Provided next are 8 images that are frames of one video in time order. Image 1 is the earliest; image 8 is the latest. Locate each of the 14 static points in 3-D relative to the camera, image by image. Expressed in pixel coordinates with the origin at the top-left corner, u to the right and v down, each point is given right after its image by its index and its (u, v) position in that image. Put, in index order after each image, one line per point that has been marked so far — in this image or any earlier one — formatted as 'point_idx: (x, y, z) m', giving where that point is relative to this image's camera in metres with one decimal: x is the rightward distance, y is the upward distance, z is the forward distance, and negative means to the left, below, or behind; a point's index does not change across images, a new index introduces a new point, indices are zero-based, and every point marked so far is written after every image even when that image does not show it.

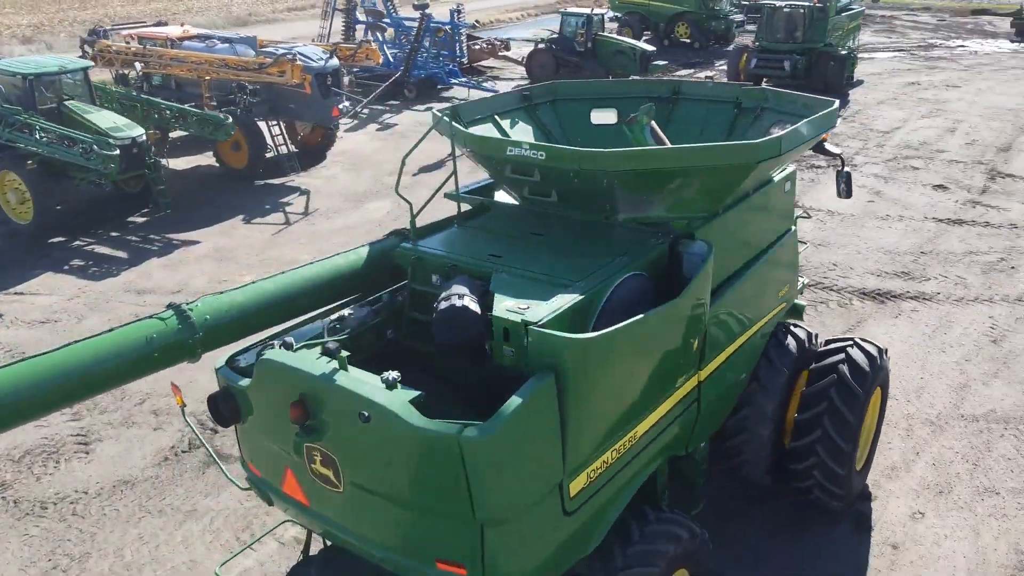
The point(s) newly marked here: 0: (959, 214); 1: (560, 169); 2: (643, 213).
0: (+6.7, +1.1, +12.3) m
1: (+0.3, +0.7, +4.6) m
2: (+0.8, +0.4, +4.8) m
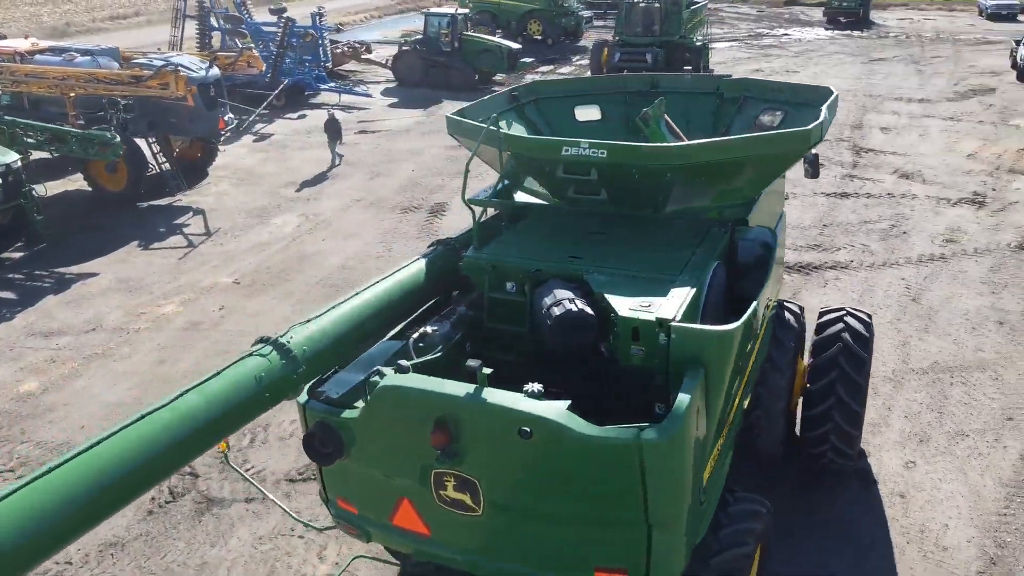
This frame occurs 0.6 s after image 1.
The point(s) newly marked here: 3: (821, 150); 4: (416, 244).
0: (+5.4, +1.7, +13.4) m
1: (+0.6, +0.7, +4.6) m
2: (+1.1, +0.5, +4.9) m
3: (+6.0, +2.6, +15.6) m
4: (-1.4, +0.6, +11.7) m
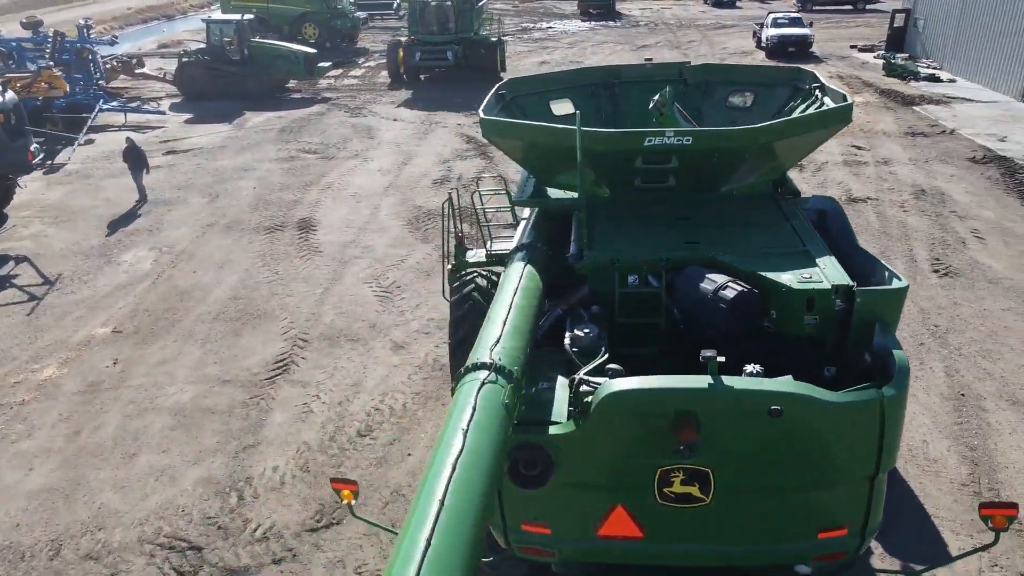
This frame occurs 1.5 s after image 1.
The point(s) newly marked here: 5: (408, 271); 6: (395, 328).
0: (+3.0, +2.2, +14.6) m
1: (+1.1, +0.8, +4.8) m
2: (+1.5, +0.7, +5.2) m
3: (+2.7, +3.2, +16.8) m
4: (-2.8, +0.3, +11.0) m
5: (-1.3, +0.2, +10.6) m
6: (-1.3, -0.5, +9.1) m
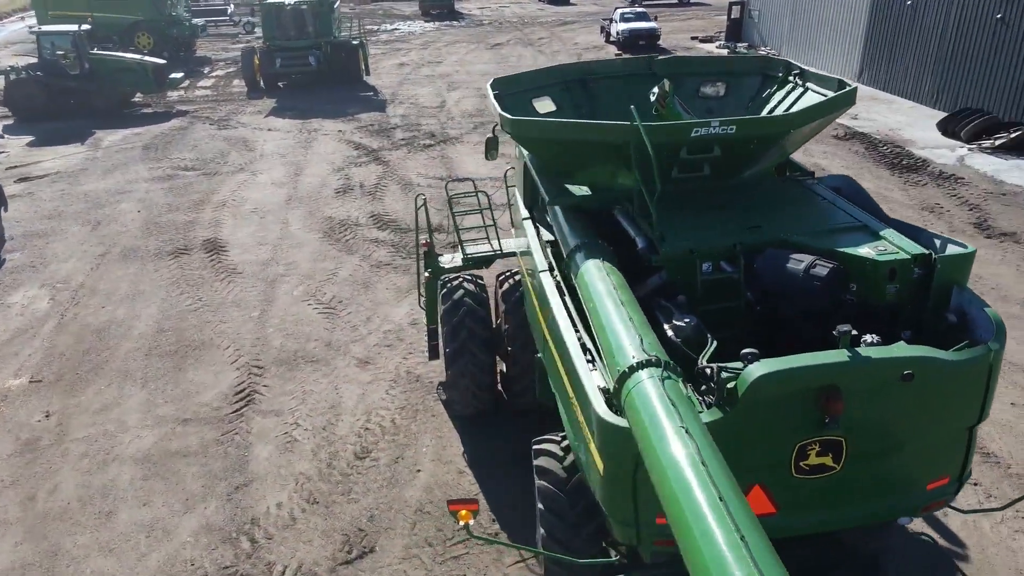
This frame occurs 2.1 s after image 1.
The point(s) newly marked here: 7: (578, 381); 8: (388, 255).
0: (+1.2, +2.4, +14.9) m
1: (+1.4, +0.9, +5.0) m
2: (+1.7, +0.8, +5.4) m
3: (+0.4, +3.4, +17.1) m
4: (-3.6, 0.0, +10.3) m
5: (-2.1, 0.0, +10.2) m
6: (-1.7, -0.6, +8.8) m
7: (+0.4, -0.5, +4.3) m
8: (-1.7, +0.5, +11.1) m
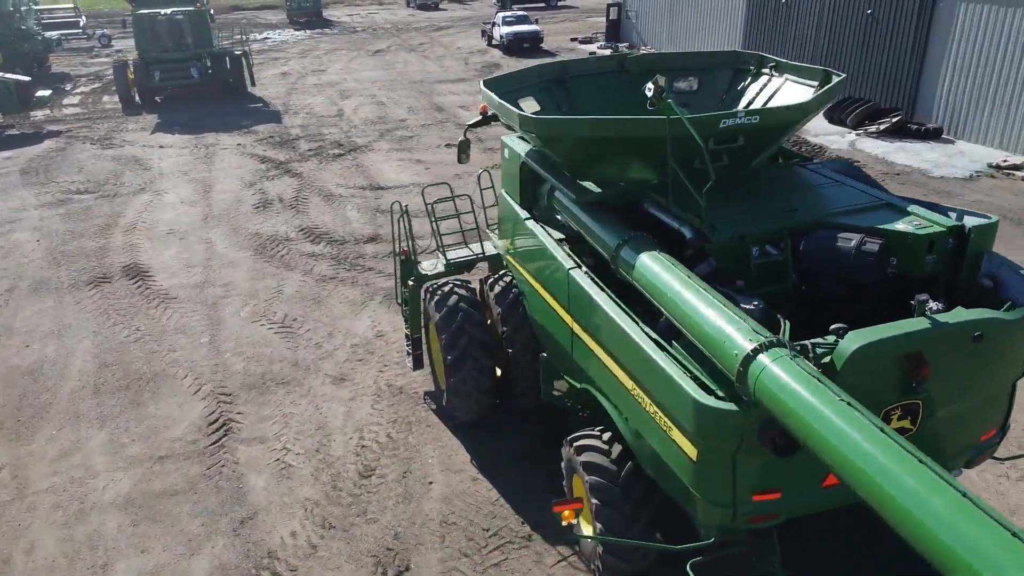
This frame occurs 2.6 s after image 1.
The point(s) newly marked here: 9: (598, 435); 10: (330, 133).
0: (-0.4, +2.4, +15.0) m
1: (+1.6, +1.0, +5.2) m
2: (+1.8, +0.9, +5.7) m
3: (-1.5, +3.2, +17.0) m
4: (-4.2, -0.3, +9.7) m
5: (-2.6, -0.2, +9.8) m
6: (-2.0, -0.8, +8.5) m
7: (+0.8, -0.4, +4.4) m
8: (-2.4, +0.3, +10.7) m
9: (+0.6, -1.0, +5.5) m
10: (-3.9, +3.3, +17.4) m
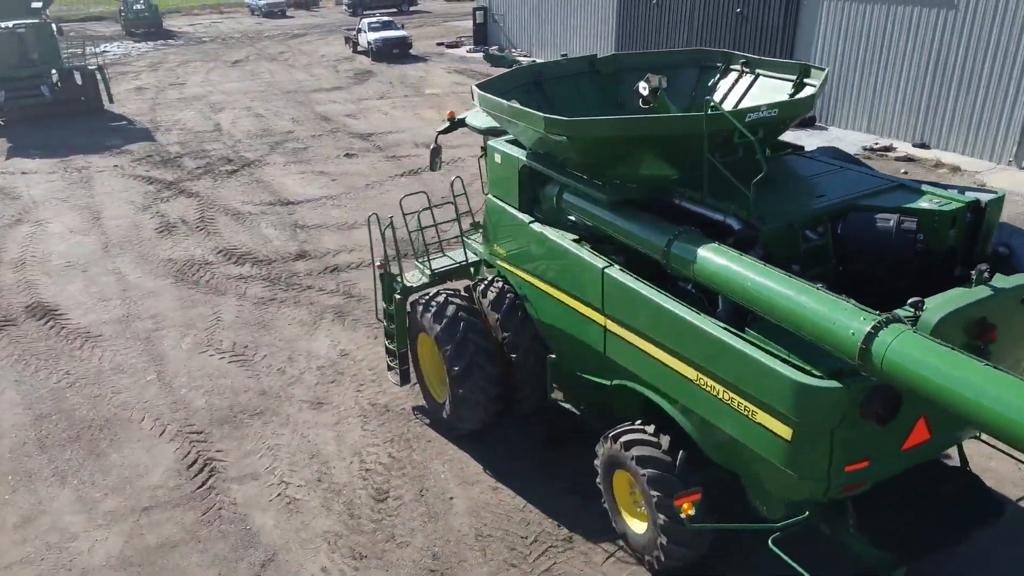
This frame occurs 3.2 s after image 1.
0: (-2.0, +2.2, +14.8) m
1: (+1.7, +1.1, +5.5) m
2: (+1.9, +1.0, +6.0) m
3: (-3.6, +2.9, +16.5) m
4: (-4.6, -0.7, +8.8) m
5: (-3.1, -0.4, +9.2) m
6: (-2.2, -1.0, +8.0) m
7: (+1.2, -0.4, +4.5) m
8: (-3.1, 0.0, +10.2) m
9: (+0.9, -1.0, +5.6) m
10: (-6.0, +2.8, +16.5) m
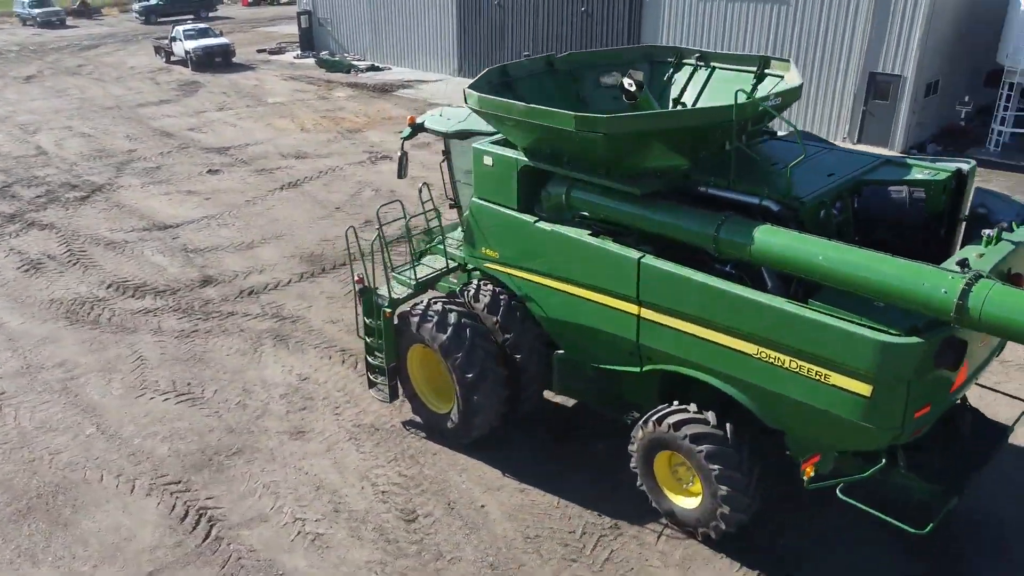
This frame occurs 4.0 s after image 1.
0: (-4.1, +1.8, +14.0) m
1: (+1.9, +1.3, +5.9) m
2: (+1.9, +1.2, +6.4) m
3: (-6.1, +2.4, +15.4) m
4: (-4.8, -1.2, +7.7) m
5: (-3.6, -0.8, +8.4) m
6: (-2.3, -1.2, +7.5) m
7: (+1.7, -0.3, +4.9) m
8: (-3.8, -0.4, +9.4) m
9: (+1.2, -0.9, +5.8) m
10: (-8.4, +2.1, +14.8) m
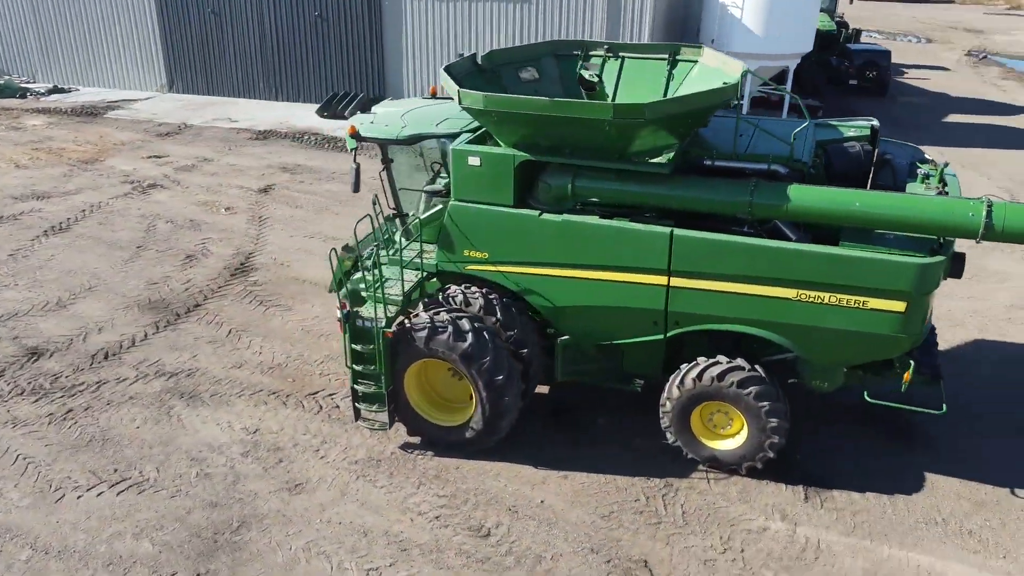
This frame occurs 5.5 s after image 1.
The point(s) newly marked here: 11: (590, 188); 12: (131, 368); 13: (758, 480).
0: (-6.9, +0.9, +11.7) m
1: (+1.8, +1.6, +6.7) m
2: (+1.6, +1.6, +7.2) m
3: (-9.4, +1.0, +12.1) m
4: (-4.5, -2.0, +5.7) m
5: (-3.8, -1.4, +6.9) m
6: (-2.2, -1.6, +6.5) m
7: (+2.3, +0.1, +5.8) m
8: (-4.4, -1.1, +7.6) m
9: (+1.6, -0.6, +6.5) m
10: (-11.1, +0.3, +10.6) m
11: (+0.6, +0.8, +6.4) m
12: (-3.8, -0.8, +8.2) m
13: (+2.0, -1.5, +6.6) m
